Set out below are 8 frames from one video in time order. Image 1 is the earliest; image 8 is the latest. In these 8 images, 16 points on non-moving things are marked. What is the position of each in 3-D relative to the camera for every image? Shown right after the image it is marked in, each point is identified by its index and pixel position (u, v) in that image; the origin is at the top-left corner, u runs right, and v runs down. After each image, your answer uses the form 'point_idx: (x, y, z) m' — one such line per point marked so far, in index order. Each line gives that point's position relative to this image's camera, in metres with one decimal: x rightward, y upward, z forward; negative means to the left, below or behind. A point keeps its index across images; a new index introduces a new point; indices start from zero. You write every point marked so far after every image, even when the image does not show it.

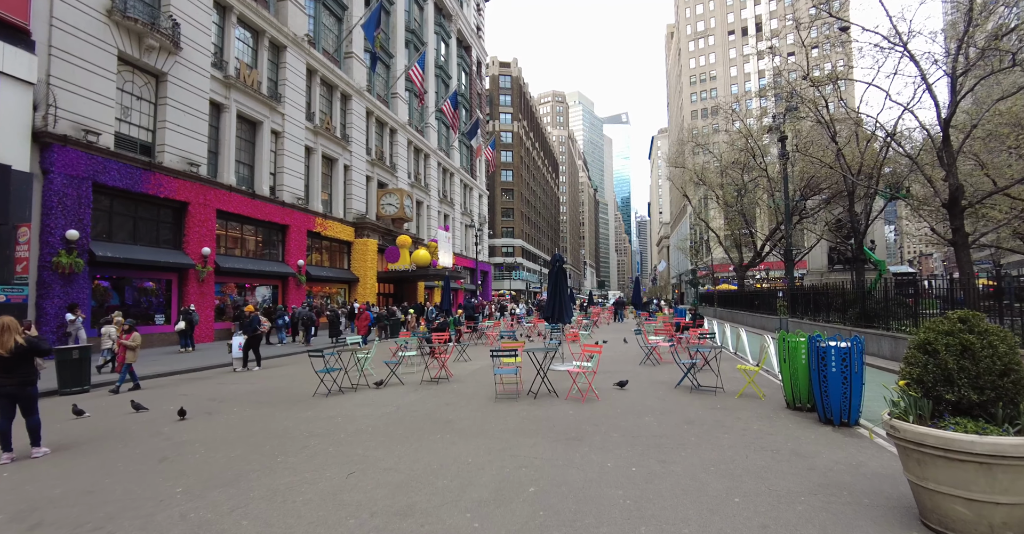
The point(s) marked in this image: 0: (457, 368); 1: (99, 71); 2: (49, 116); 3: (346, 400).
0: (-1.2, -2.2, +11.3) m
1: (-14.6, +7.0, +19.2) m
2: (-15.1, +4.9, +17.6) m
3: (-2.6, -2.1, +8.3) m
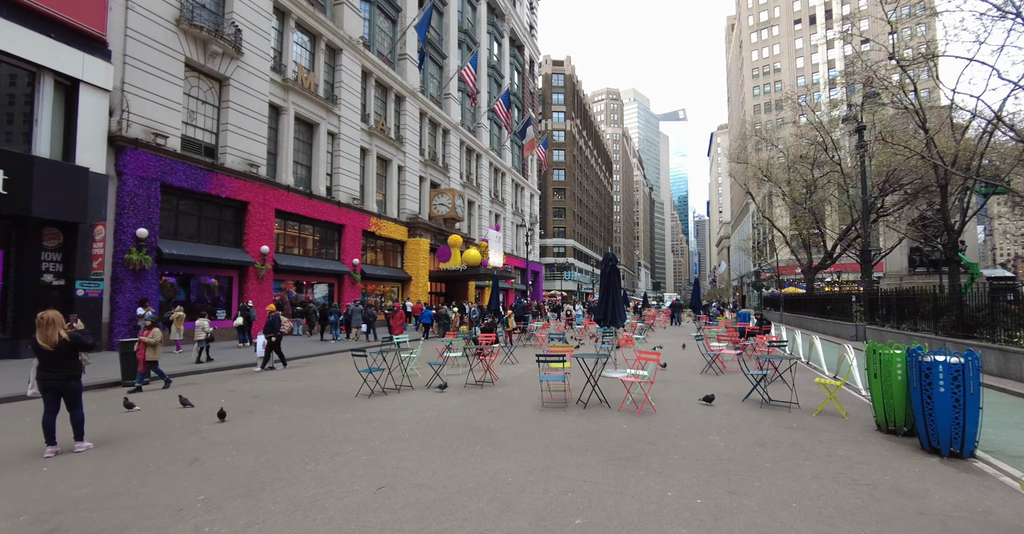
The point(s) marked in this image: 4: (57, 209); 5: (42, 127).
0: (-0.2, -2.1, +10.9) m
1: (-12.8, +7.1, +20.0) m
2: (-13.3, +5.0, +18.5) m
3: (-1.9, -2.0, +8.1) m
4: (-13.8, +1.8, +16.4) m
5: (-14.4, +4.3, +16.6) m
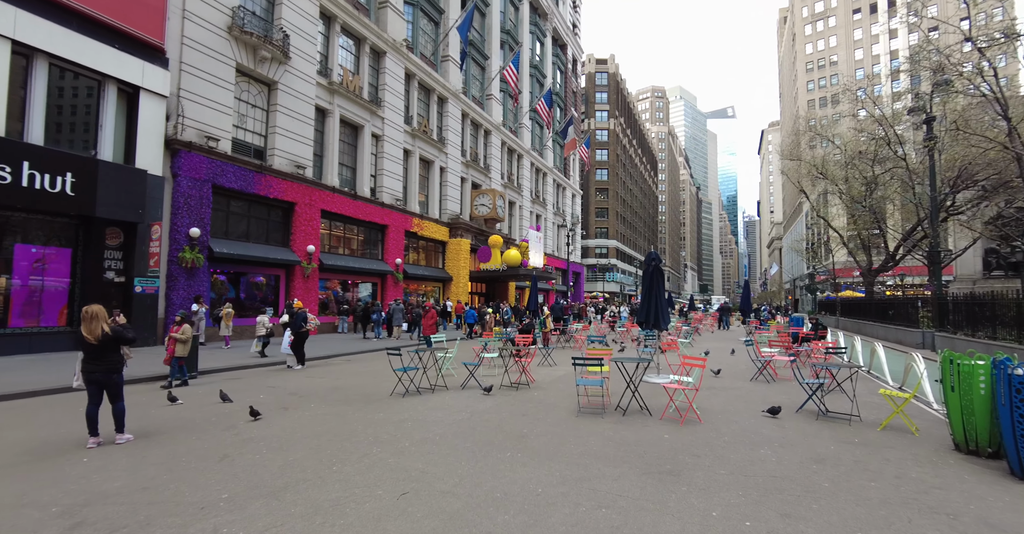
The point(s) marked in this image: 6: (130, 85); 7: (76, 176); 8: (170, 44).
0: (+0.6, -2.1, +10.6) m
1: (-11.2, +7.1, +20.7) m
2: (-11.9, +5.1, +19.2) m
3: (-1.3, -2.0, +7.9) m
4: (-12.6, +1.9, +17.2) m
5: (-13.1, +4.4, +17.5) m
6: (-12.8, +6.1, +18.0) m
7: (-13.1, +2.8, +16.3) m
8: (-12.2, +7.9, +19.2) m
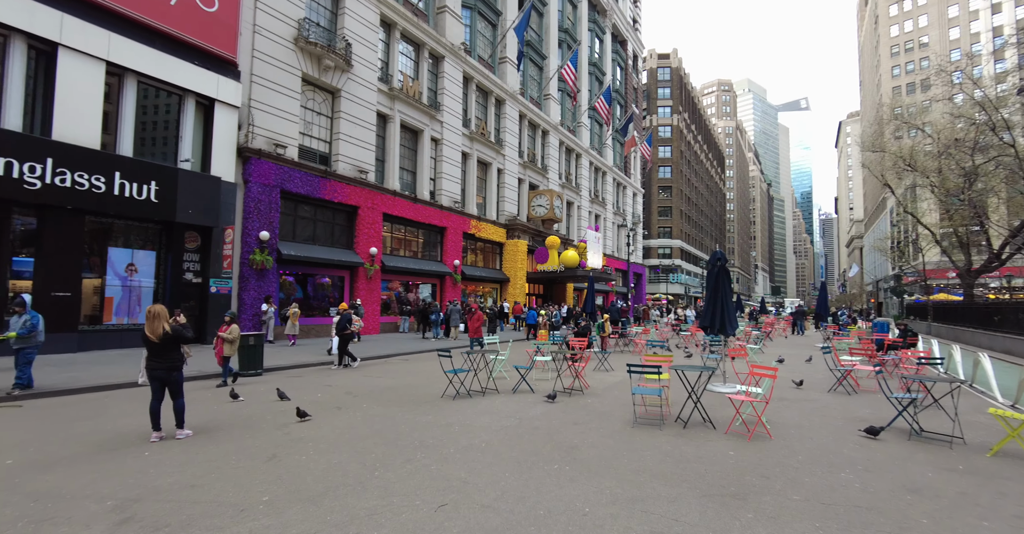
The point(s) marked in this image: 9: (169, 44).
0: (+1.6, -2.1, +10.2) m
1: (-9.0, +7.0, +21.6) m
2: (-9.8, +5.0, +20.2) m
3: (-0.6, -2.0, +7.7) m
4: (-10.7, +1.8, +18.2) m
5: (-11.3, +4.3, +18.6) m
6: (-10.8, +6.0, +19.1) m
7: (-11.4, +2.7, +17.4) m
8: (-10.1, +7.9, +20.2) m
9: (-11.4, +7.4, +17.9) m
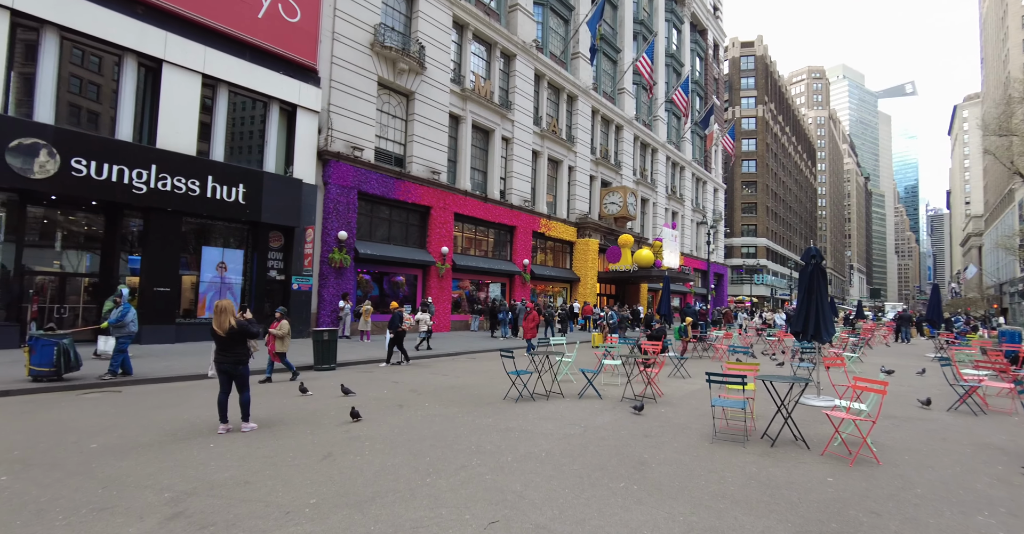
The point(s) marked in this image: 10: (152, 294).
0: (+2.8, -2.1, +9.5) m
1: (-6.1, +7.1, +22.3) m
2: (-7.2, +5.1, +21.0) m
3: (+0.3, -2.0, +7.4) m
4: (-8.3, +1.9, +19.1) m
5: (-8.8, +4.3, +19.6) m
6: (-8.3, +6.1, +20.0) m
7: (-9.1, +2.7, +18.4) m
8: (-7.4, +7.9, +21.0) m
9: (-9.0, +7.5, +18.9) m
10: (-11.1, -0.8, +16.5) m
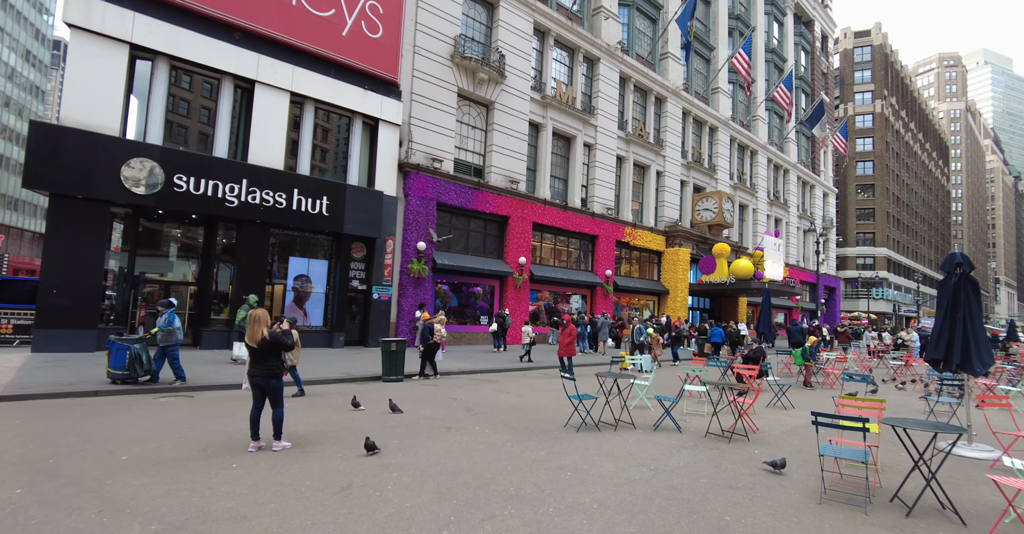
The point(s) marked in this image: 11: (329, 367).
0: (+3.8, -2.3, +8.0) m
1: (-2.8, +6.6, +22.3) m
2: (-4.1, +4.7, +21.2) m
3: (+1.0, -2.1, +6.3) m
4: (-5.5, +1.5, +19.5) m
5: (-5.9, +4.0, +20.0) m
6: (-5.3, +5.7, +20.4) m
7: (-6.4, +2.4, +18.9) m
8: (-4.3, +7.5, +21.2) m
9: (-6.2, +7.1, +19.5) m
10: (-8.7, -1.1, +17.3) m
11: (-4.6, -2.5, +13.5) m
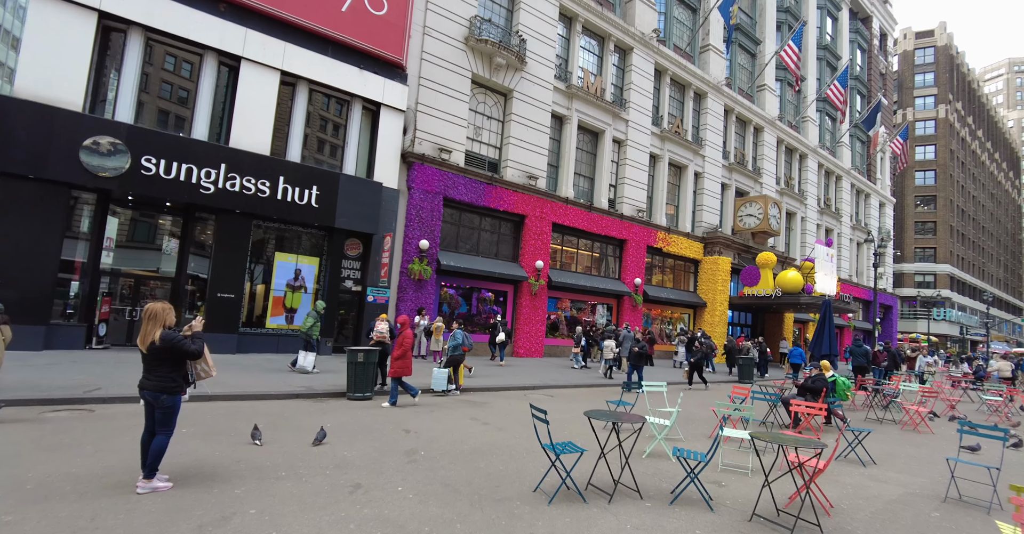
0: (+3.4, -2.2, +5.4) m
1: (-2.1, +6.6, +20.3) m
2: (-3.5, +4.6, +19.2) m
3: (+0.5, -1.9, +3.9) m
4: (-5.1, +1.5, +17.5) m
5: (-5.4, +4.0, +18.1) m
6: (-4.8, +5.7, +18.5) m
7: (-6.0, +2.5, +17.0) m
8: (-3.6, +7.5, +19.3) m
9: (-5.7, +7.1, +17.7) m
10: (-8.5, -1.0, +15.5) m
11: (-4.7, -2.4, +11.5) m
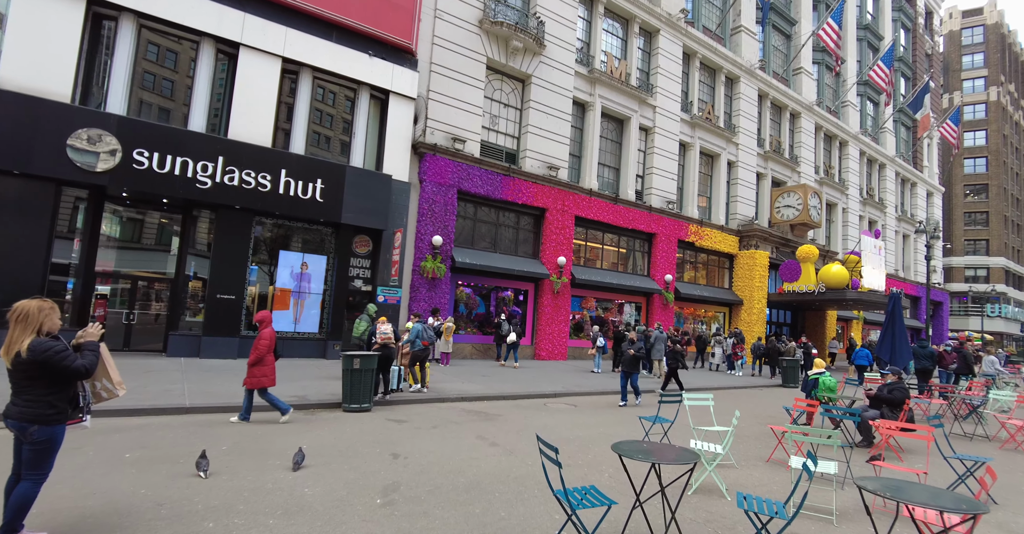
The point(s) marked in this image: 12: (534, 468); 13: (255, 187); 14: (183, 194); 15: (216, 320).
0: (+3.4, -2.0, +3.9) m
1: (-1.5, +6.6, +19.0) m
2: (-2.9, +4.7, +18.0) m
3: (+0.4, -1.8, +2.6) m
4: (-4.6, +1.6, +16.4) m
5: (-4.9, +4.0, +17.0) m
6: (-4.2, +5.7, +17.4) m
7: (-5.5, +2.5, +15.9) m
8: (-3.1, +7.5, +18.2) m
9: (-5.2, +7.2, +16.6) m
10: (-8.0, -1.0, +14.6) m
11: (-4.4, -2.3, +10.4) m
12: (+0.3, -2.1, +5.5) m
13: (-7.1, +2.2, +14.9) m
14: (-8.5, +1.9, +14.0) m
15: (-8.0, -1.5, +14.5) m
